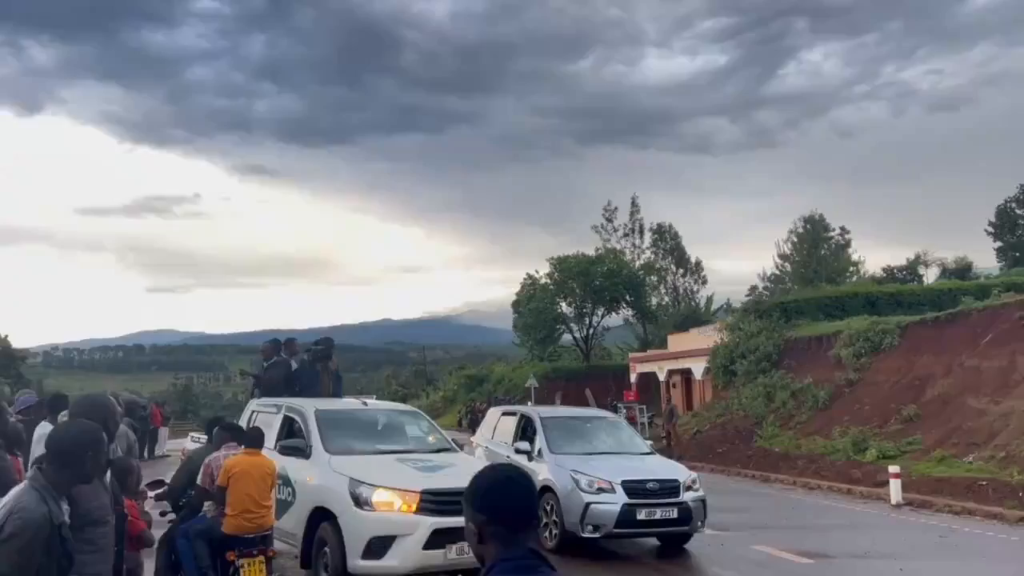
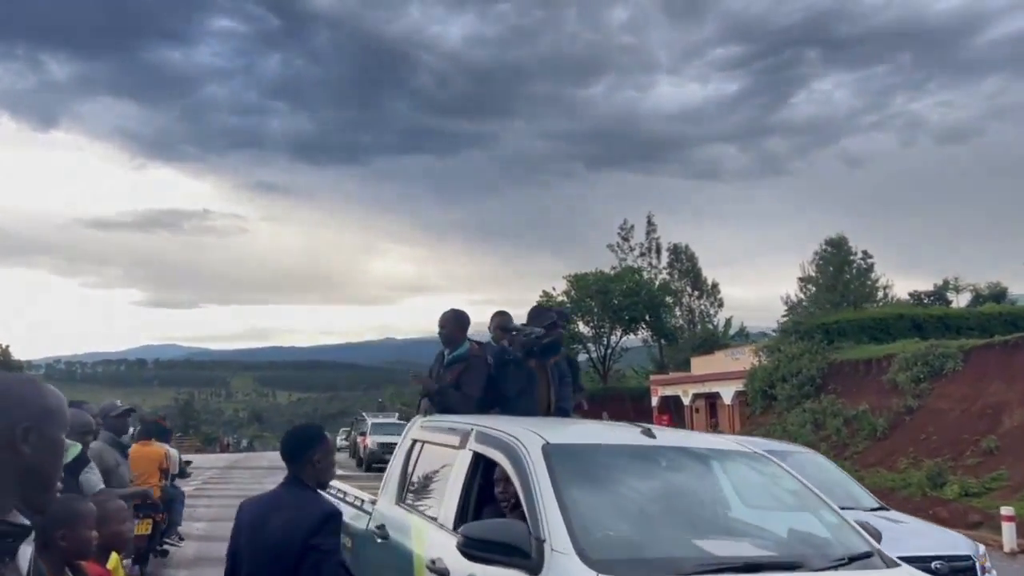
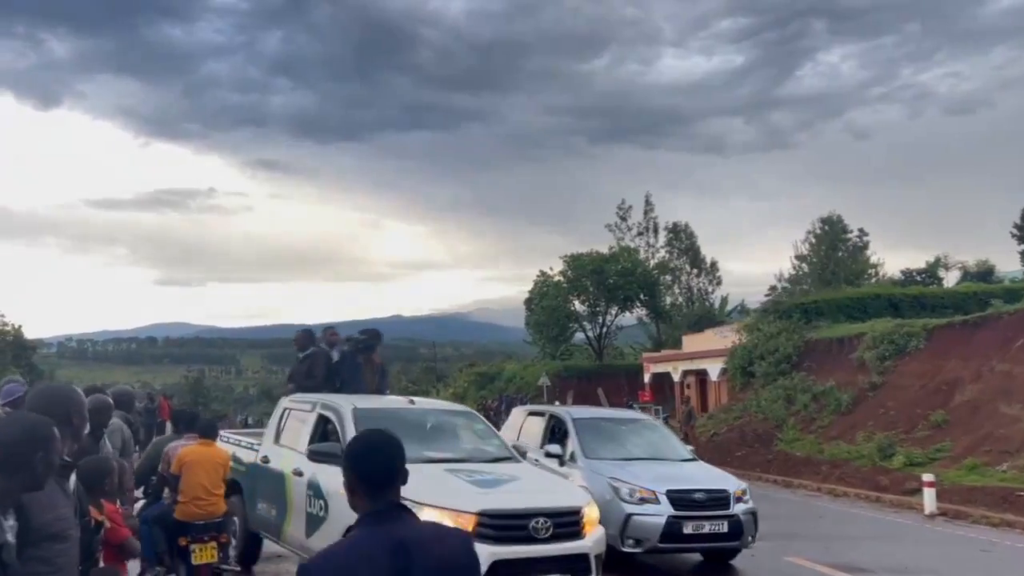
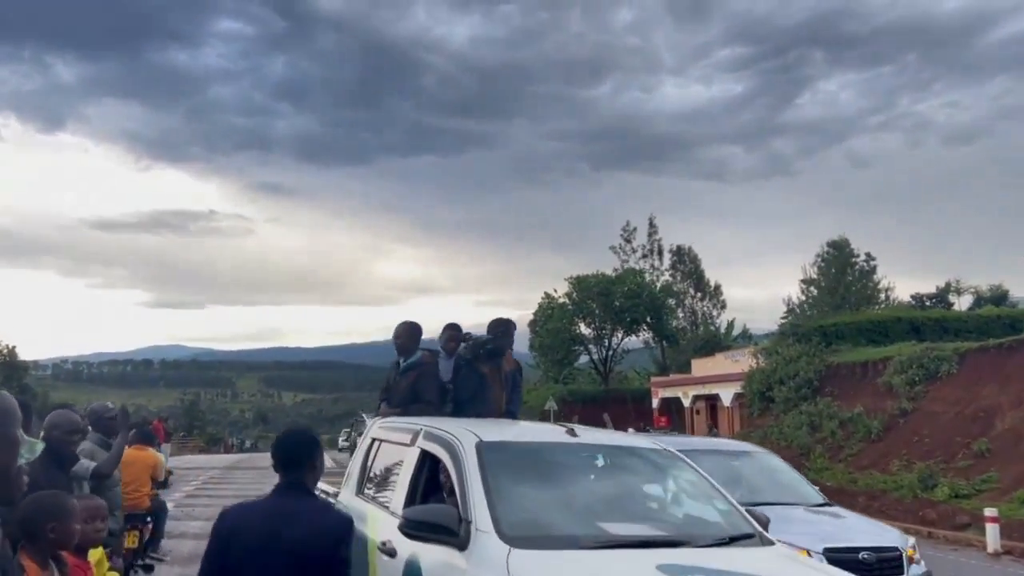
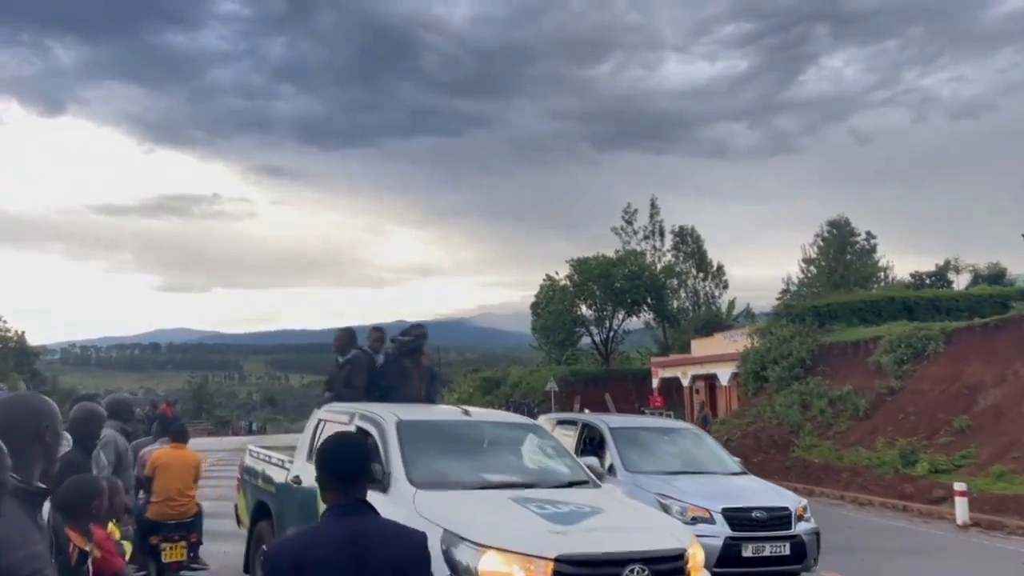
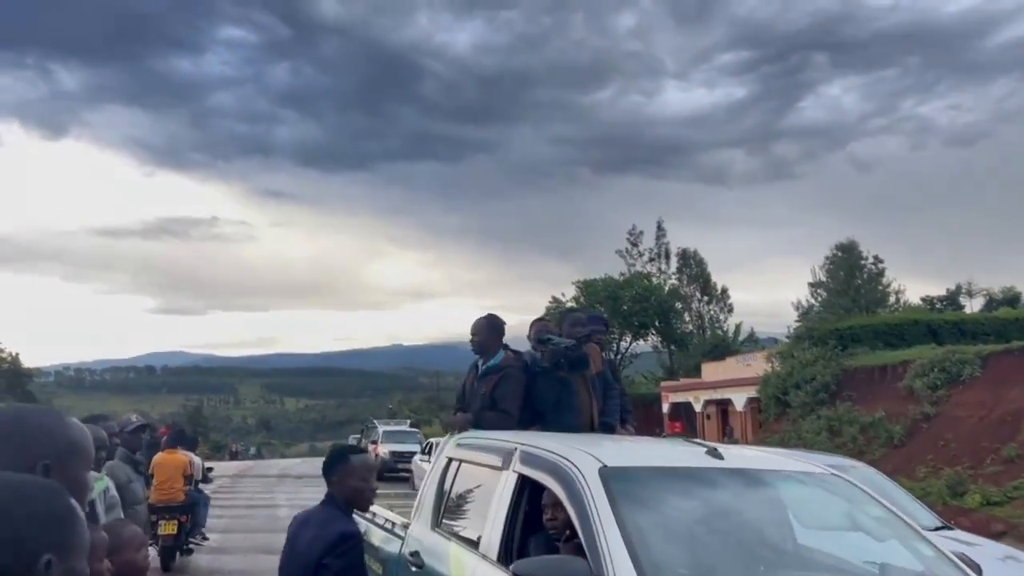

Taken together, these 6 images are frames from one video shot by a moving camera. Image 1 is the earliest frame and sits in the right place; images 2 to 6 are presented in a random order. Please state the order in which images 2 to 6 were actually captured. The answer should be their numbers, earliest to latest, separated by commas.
3, 5, 4, 2, 6
